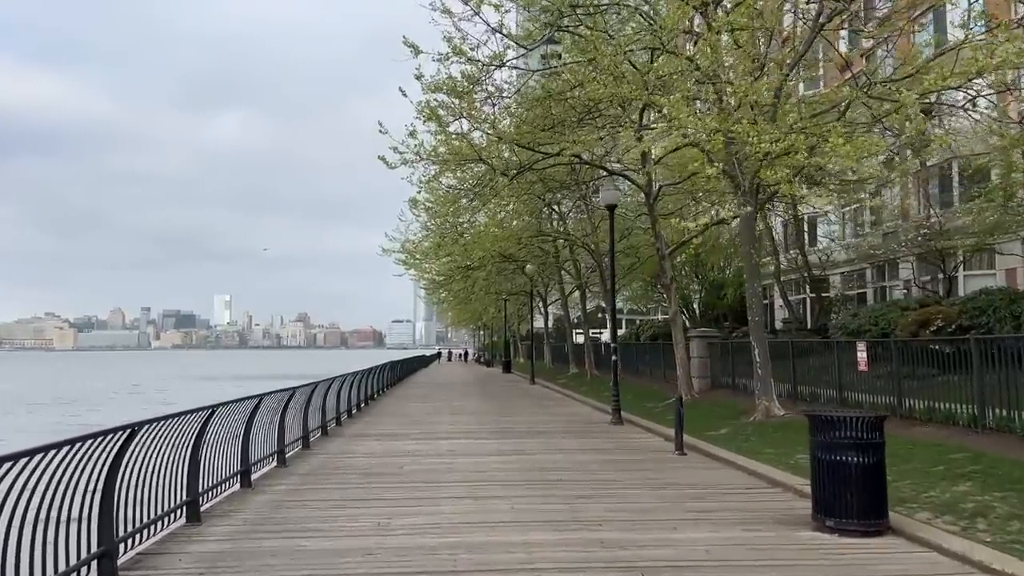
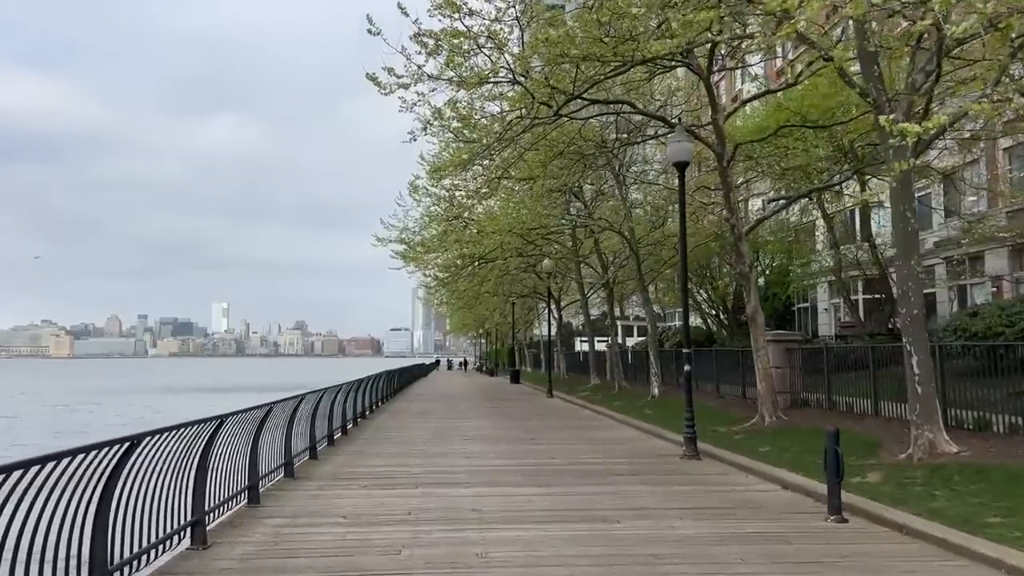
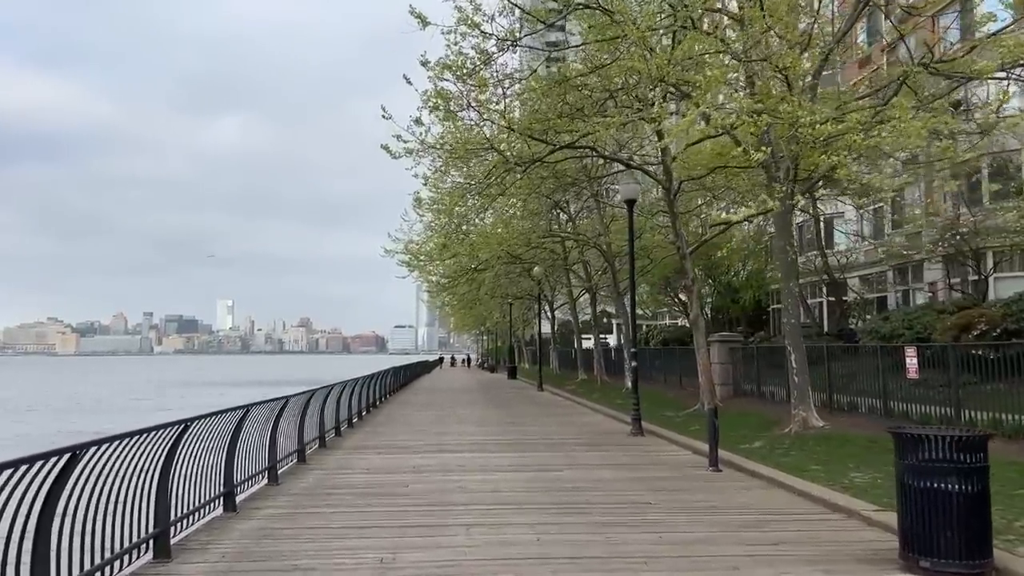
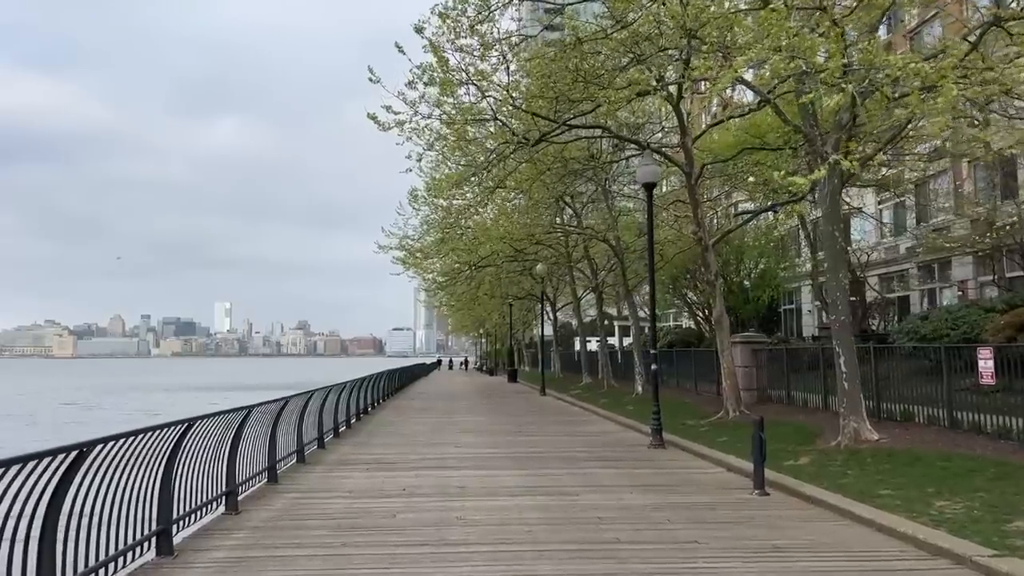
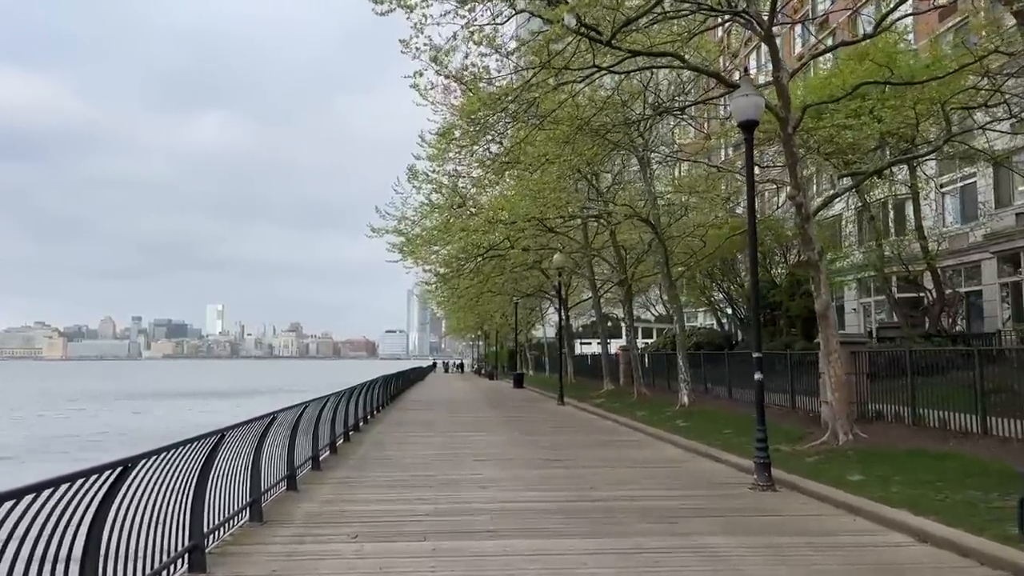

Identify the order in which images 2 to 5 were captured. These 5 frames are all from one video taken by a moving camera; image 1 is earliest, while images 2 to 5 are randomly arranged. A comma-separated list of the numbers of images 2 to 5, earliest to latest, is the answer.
3, 4, 2, 5
